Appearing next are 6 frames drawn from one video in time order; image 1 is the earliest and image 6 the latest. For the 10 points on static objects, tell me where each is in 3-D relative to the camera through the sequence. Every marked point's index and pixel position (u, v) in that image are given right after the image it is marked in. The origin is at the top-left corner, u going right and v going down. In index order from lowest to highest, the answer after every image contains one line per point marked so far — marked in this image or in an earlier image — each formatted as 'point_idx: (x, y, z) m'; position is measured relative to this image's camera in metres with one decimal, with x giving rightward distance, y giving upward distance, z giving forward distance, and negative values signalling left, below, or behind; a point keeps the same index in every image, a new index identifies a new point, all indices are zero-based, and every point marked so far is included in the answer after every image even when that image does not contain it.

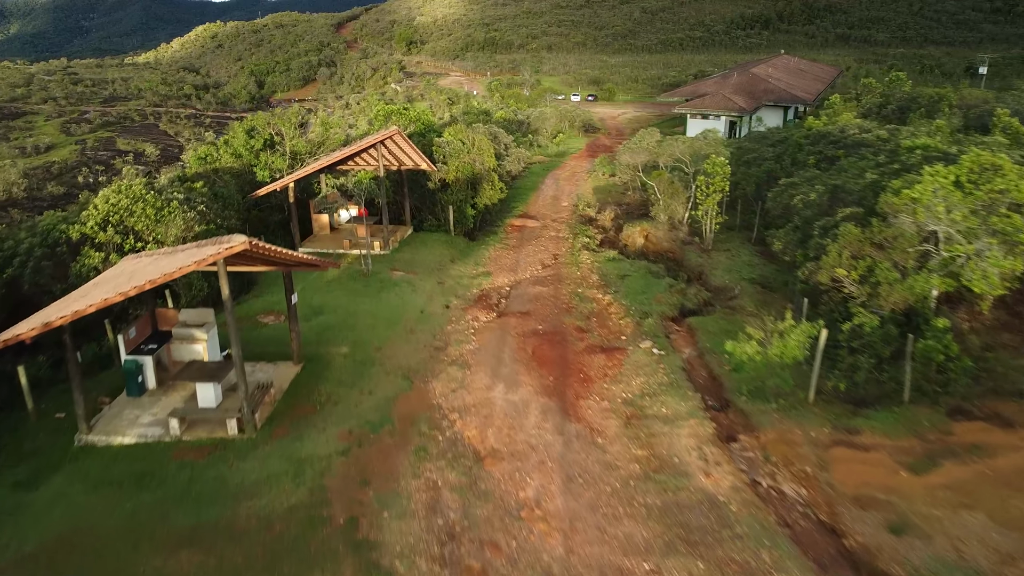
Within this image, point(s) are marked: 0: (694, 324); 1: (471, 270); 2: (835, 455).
0: (+3.1, -0.6, +13.9) m
1: (-0.9, +0.4, +17.7) m
2: (+3.5, -1.8, +8.8) m
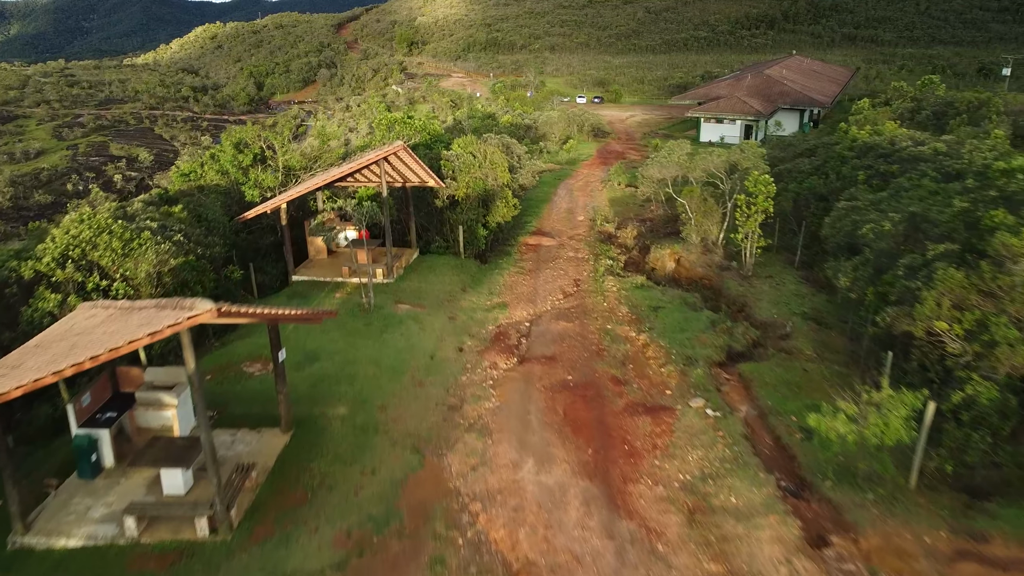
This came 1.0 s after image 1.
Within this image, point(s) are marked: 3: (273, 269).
0: (+3.5, -1.2, +12.1) m
1: (-0.5, -0.3, +15.8) m
2: (+3.9, -2.4, +6.9) m
3: (-4.9, +0.4, +16.5) m
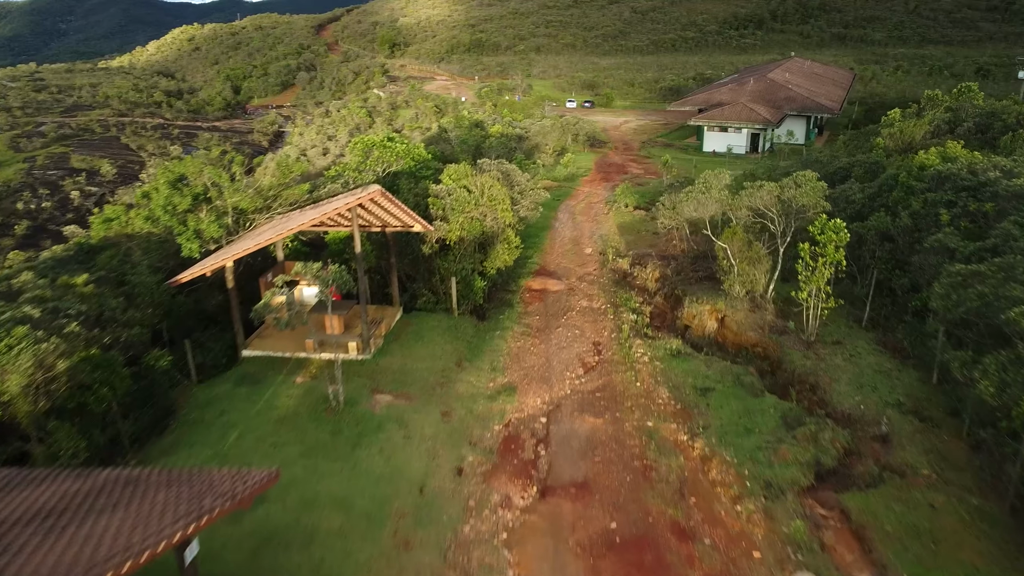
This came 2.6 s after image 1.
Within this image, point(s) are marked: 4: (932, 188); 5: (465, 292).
0: (+3.7, -2.4, +8.8) m
1: (-0.4, -1.5, +12.5) m
2: (+4.2, -3.6, +3.7) m
3: (-4.8, -0.9, +13.1) m
4: (+8.0, +1.9, +15.6) m
5: (-0.9, -0.1, +15.4) m
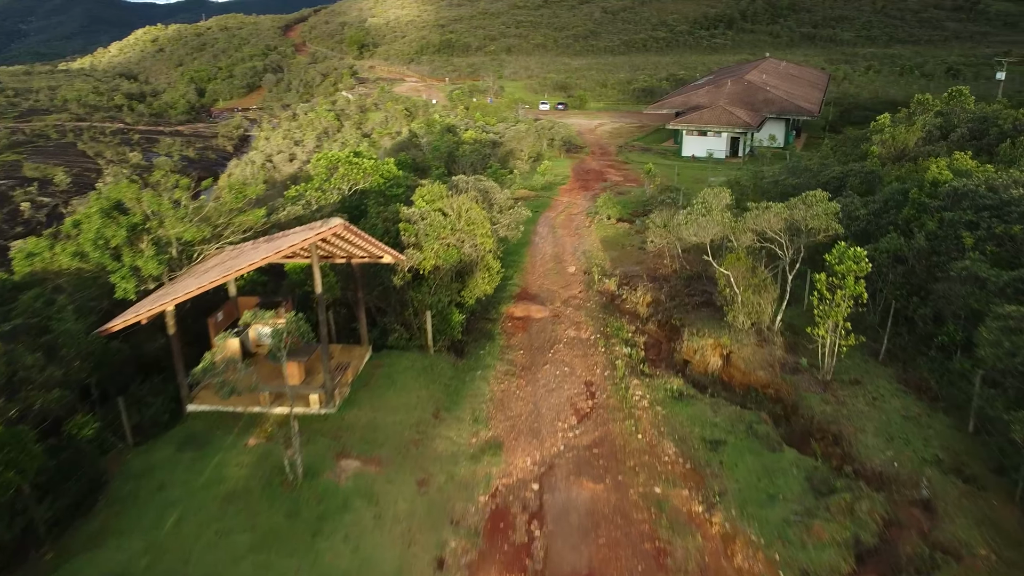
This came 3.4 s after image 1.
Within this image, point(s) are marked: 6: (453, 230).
0: (+3.6, -2.9, +7.5) m
1: (-0.6, -2.0, +11.0) m
2: (+4.3, -4.1, +2.4) m
3: (-5.0, -1.5, +11.4) m
4: (+7.7, +1.4, +14.4) m
5: (-1.2, -0.7, +13.9) m
6: (-1.0, +1.0, +13.8) m
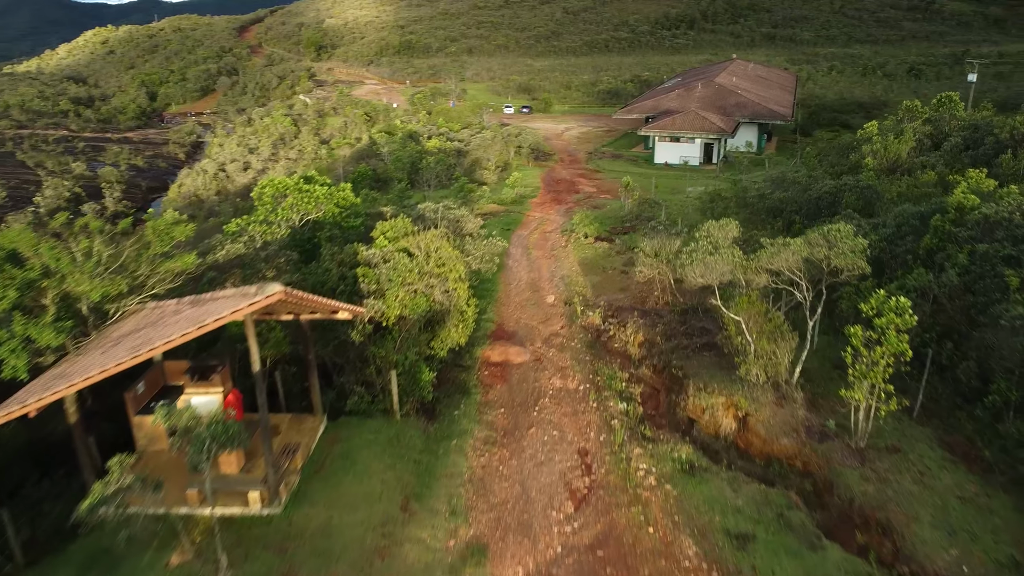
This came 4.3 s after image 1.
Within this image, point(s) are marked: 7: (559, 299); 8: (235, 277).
0: (+3.7, -3.6, +5.7) m
1: (-0.7, -2.8, +9.0) m
2: (+4.6, -4.8, +0.6) m
3: (-5.2, -2.3, +9.3) m
4: (+7.3, +0.8, +12.8) m
5: (-1.5, -1.4, +11.9) m
6: (-1.3, +0.2, +11.8) m
7: (+1.1, -0.3, +18.9) m
8: (-4.3, +0.2, +12.7) m
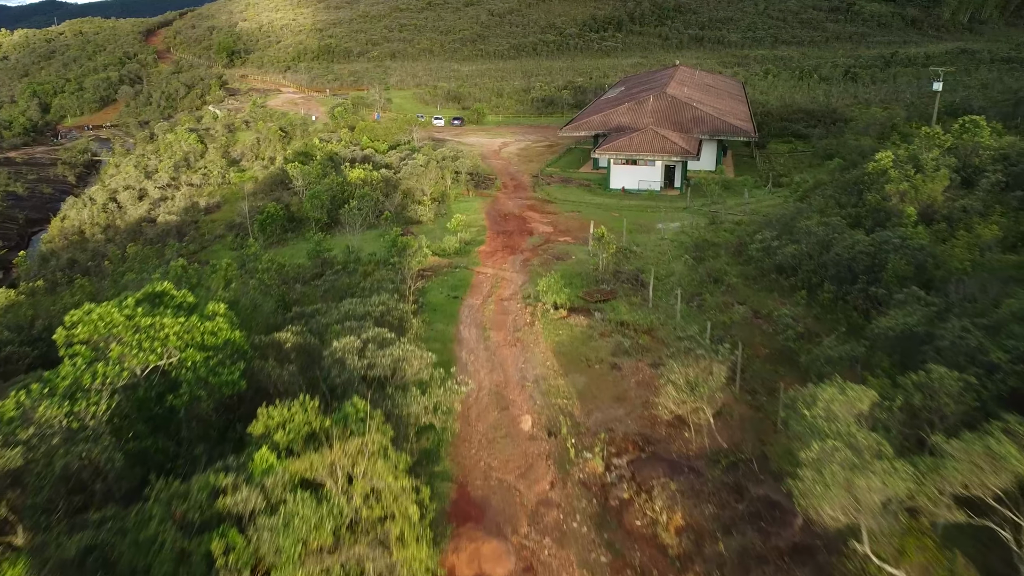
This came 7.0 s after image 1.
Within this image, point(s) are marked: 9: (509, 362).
0: (+4.2, -5.5, +0.7) m
1: (-0.5, -4.9, +3.7) m
2: (+5.6, -6.7, -4.3) m
3: (-4.9, -4.5, +3.5) m
4: (+7.1, -1.0, +8.1) m
5: (-1.5, -3.6, +6.4) m
6: (-1.4, -1.9, +6.4) m
7: (+0.5, -2.3, +13.6) m
8: (-4.4, -1.9, +7.1) m
9: (0.0, -1.5, +16.4) m
